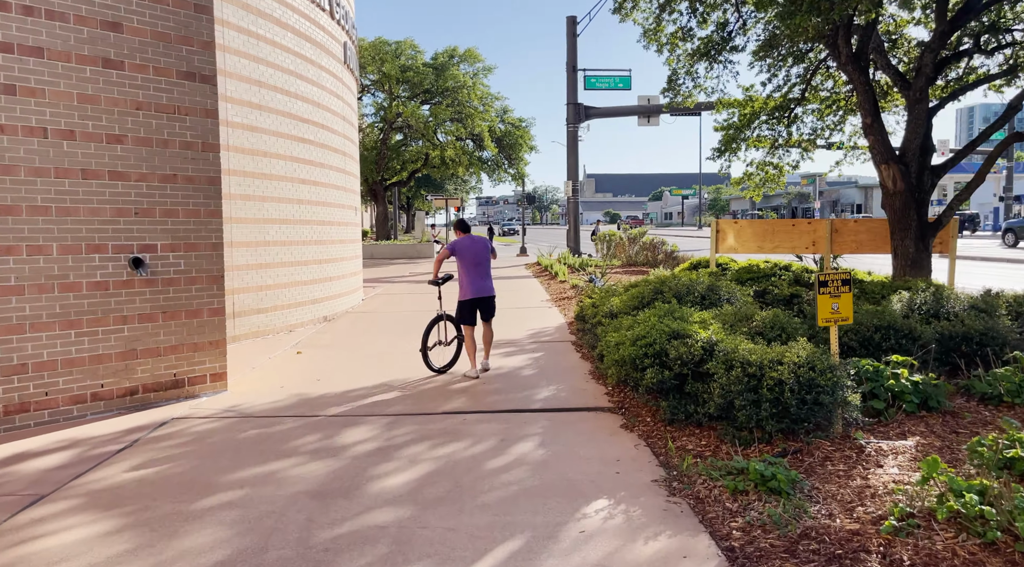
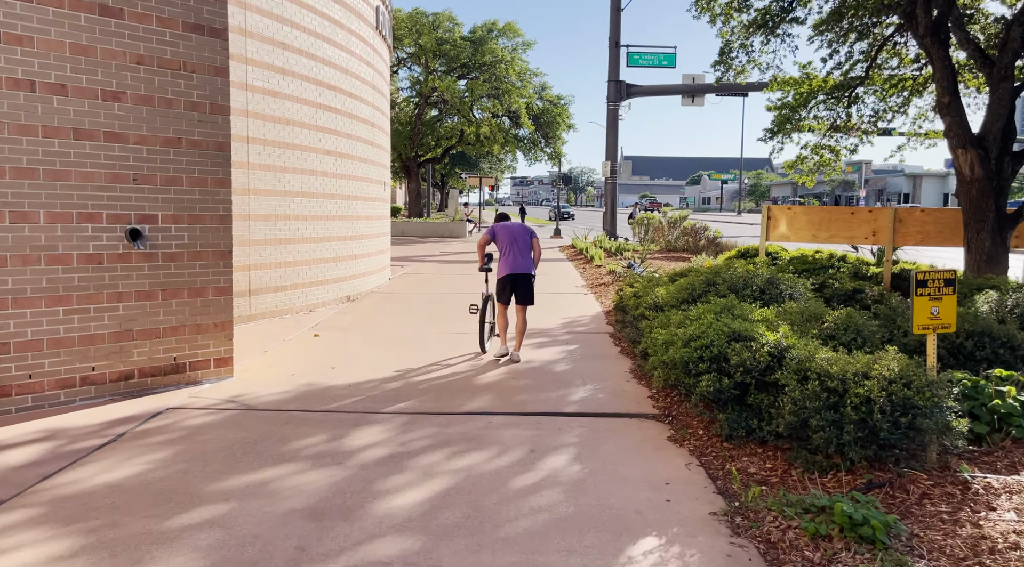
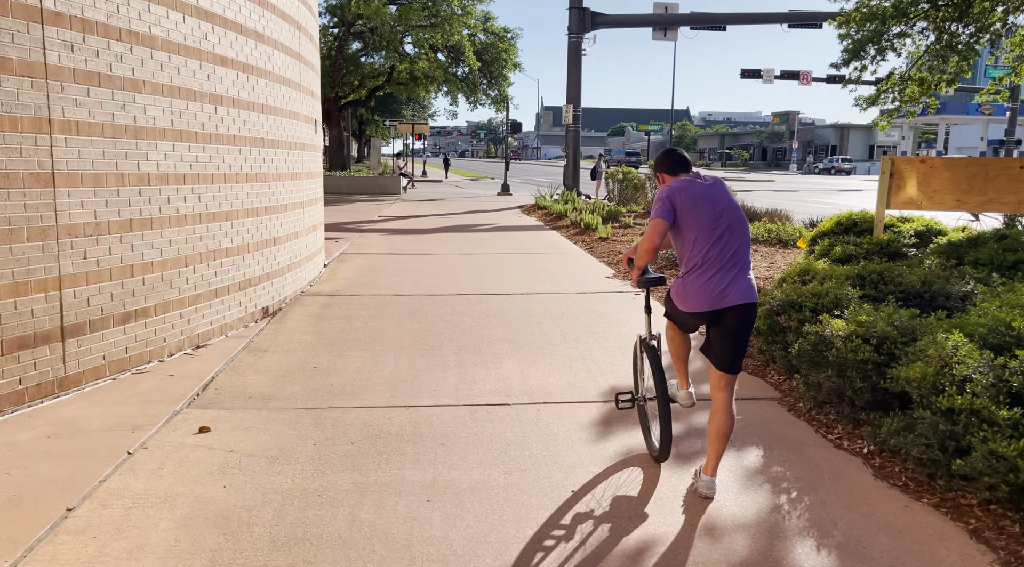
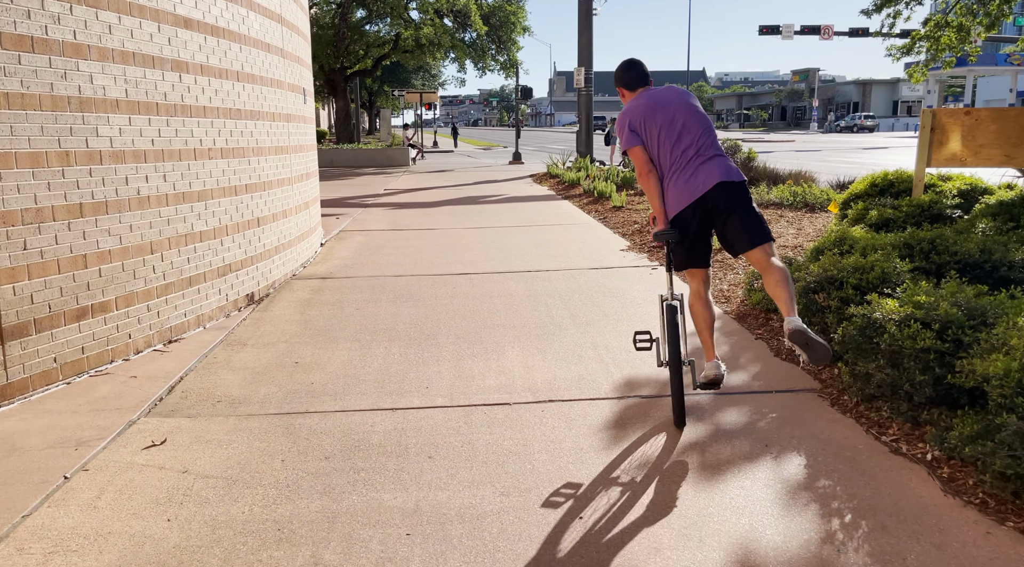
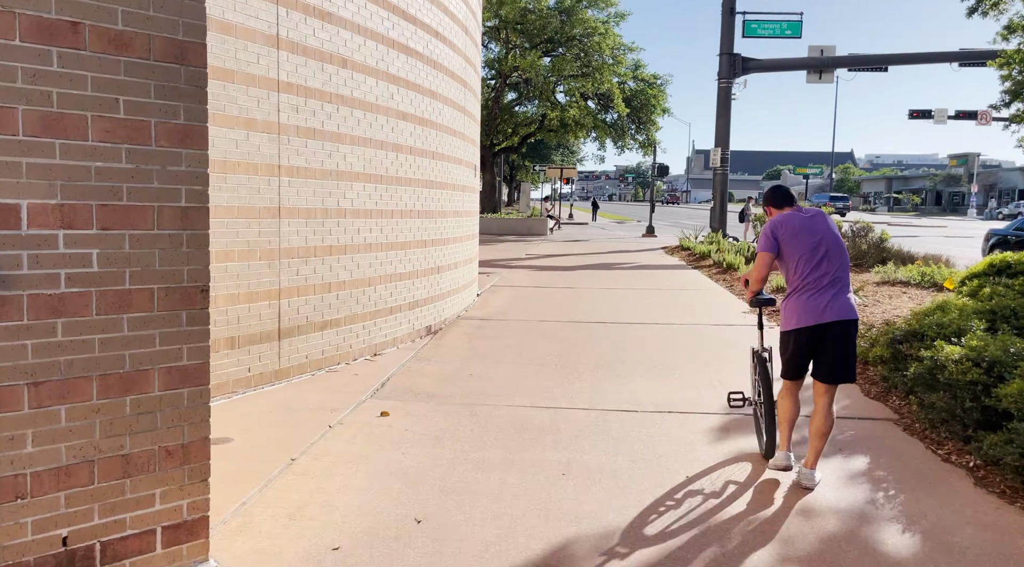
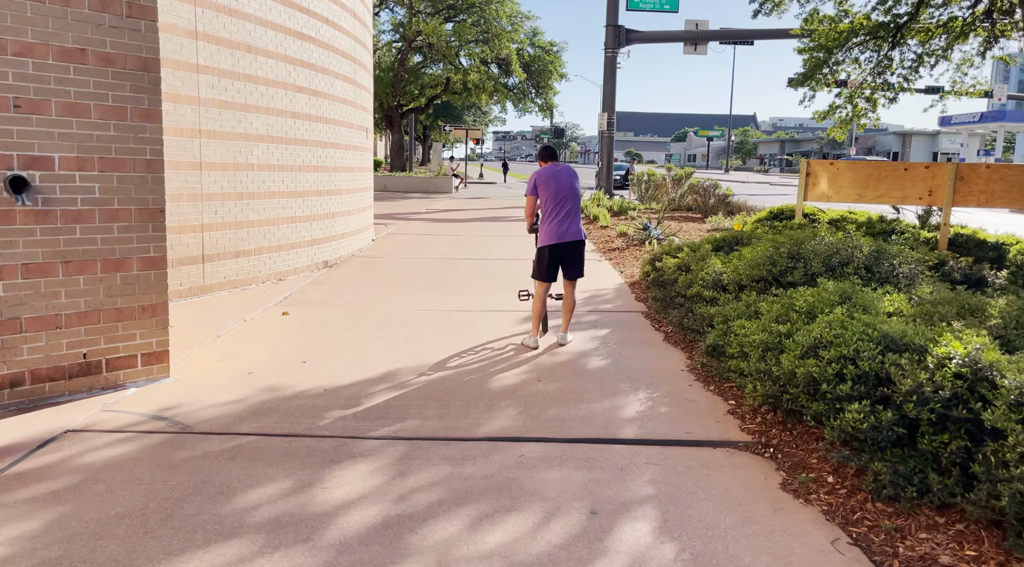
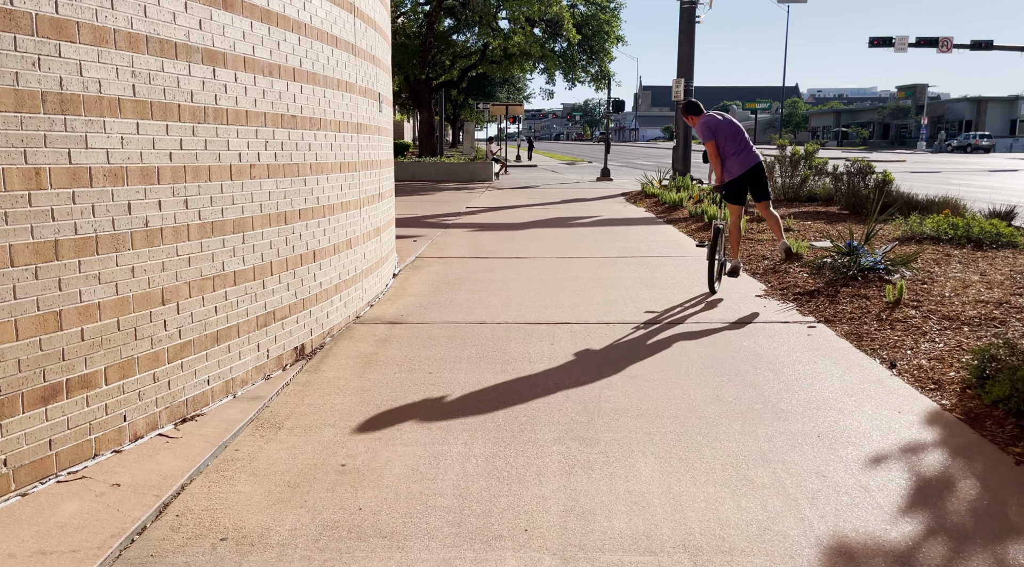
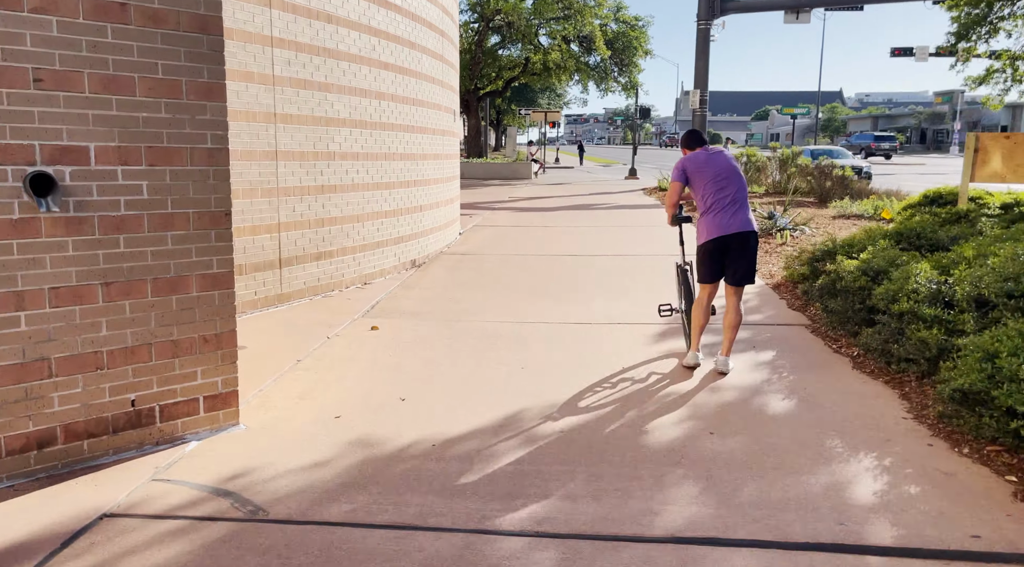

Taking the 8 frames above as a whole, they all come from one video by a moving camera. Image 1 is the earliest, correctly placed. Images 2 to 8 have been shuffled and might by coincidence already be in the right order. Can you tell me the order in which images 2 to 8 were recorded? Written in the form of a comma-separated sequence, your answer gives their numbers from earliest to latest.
2, 6, 8, 5, 3, 4, 7
